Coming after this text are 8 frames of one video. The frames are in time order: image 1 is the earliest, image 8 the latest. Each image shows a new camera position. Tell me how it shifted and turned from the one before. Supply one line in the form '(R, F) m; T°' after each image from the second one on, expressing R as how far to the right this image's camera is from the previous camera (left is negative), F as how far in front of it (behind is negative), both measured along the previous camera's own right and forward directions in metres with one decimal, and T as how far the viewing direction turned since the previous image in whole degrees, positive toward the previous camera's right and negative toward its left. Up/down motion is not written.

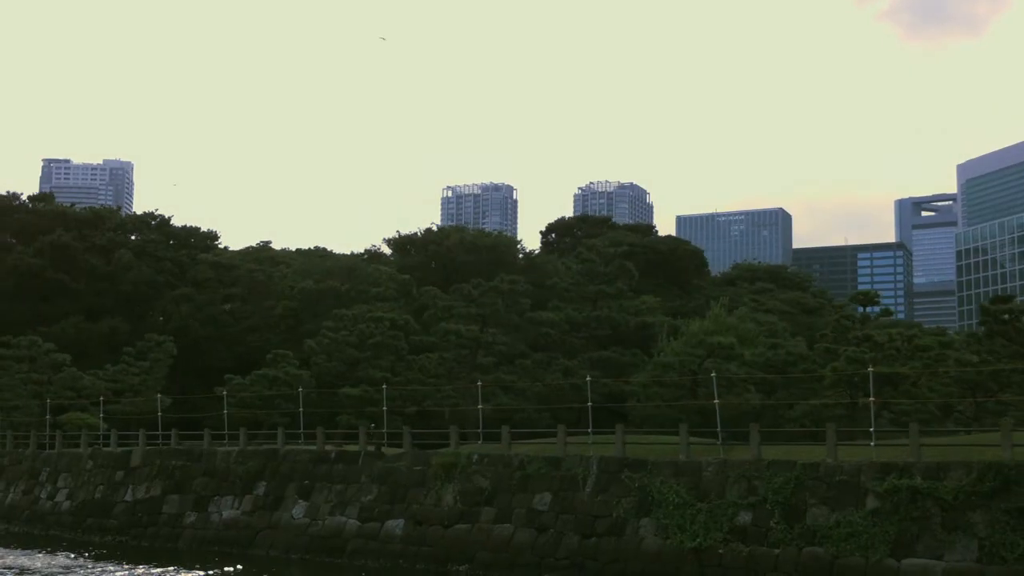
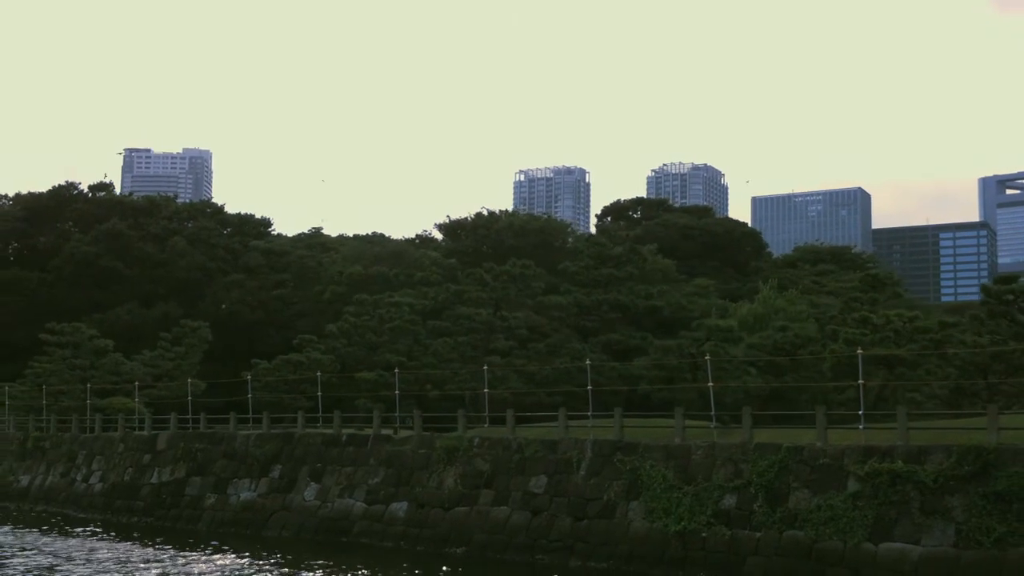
(+1.3, -0.1) m; -4°
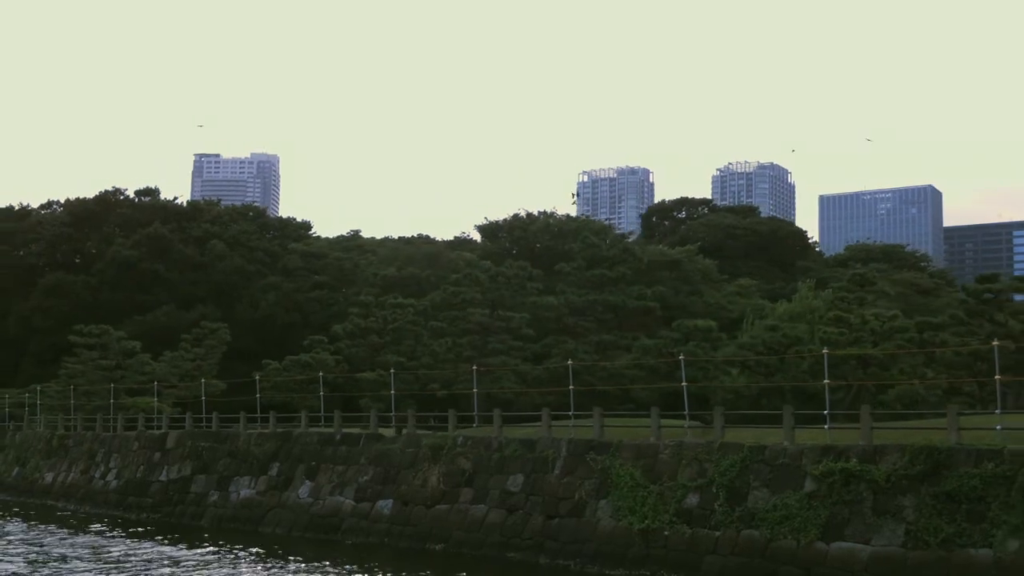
(+1.5, -0.2) m; -3°
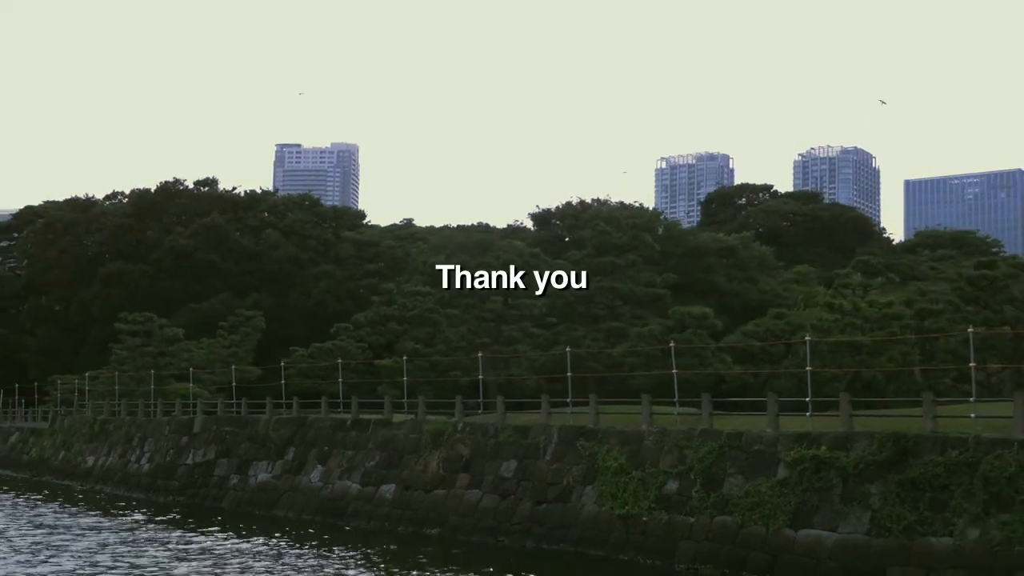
(+1.5, -0.2) m; -4°
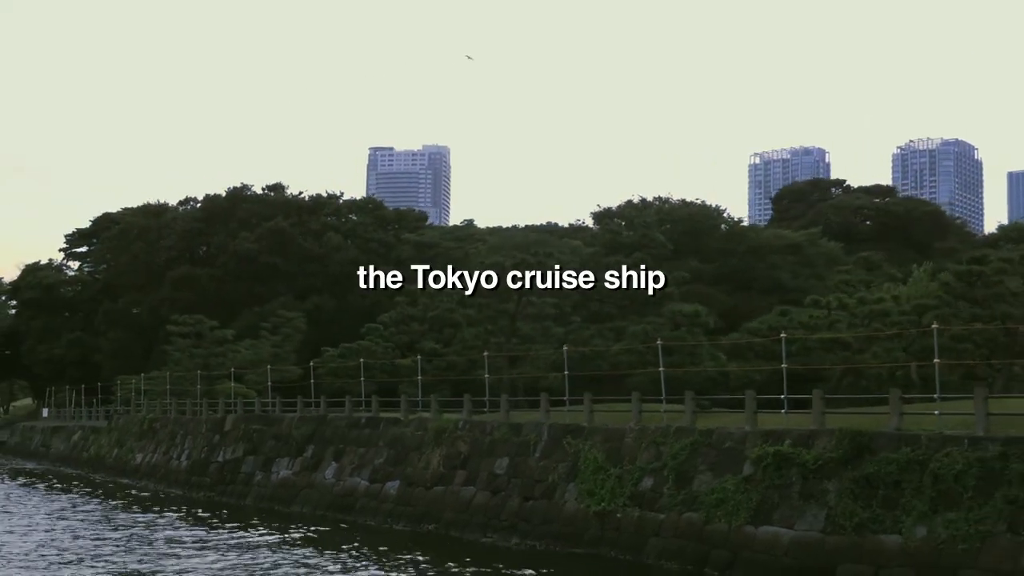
(+1.8, -0.2) m; -4°
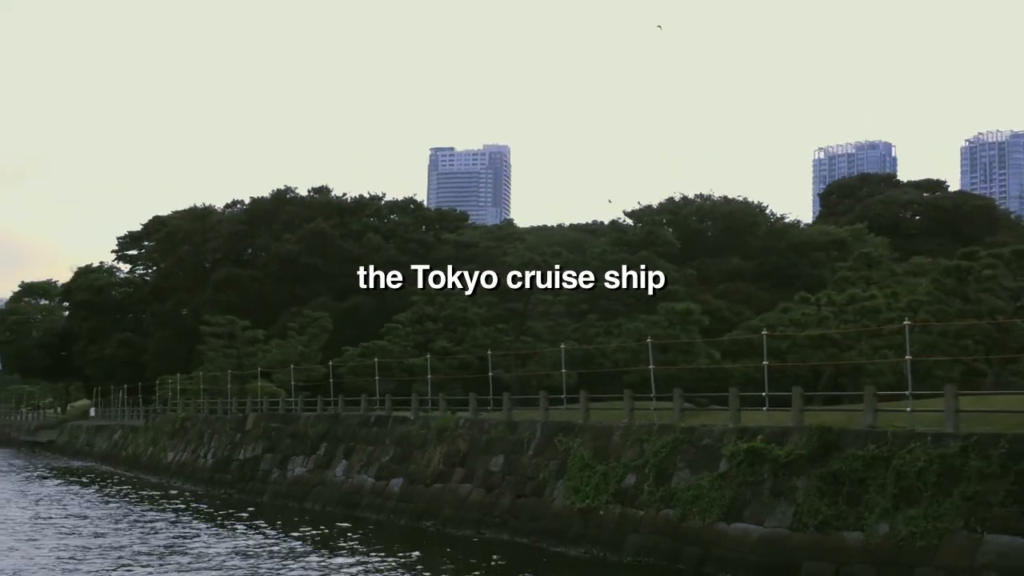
(+1.2, -0.2) m; -3°
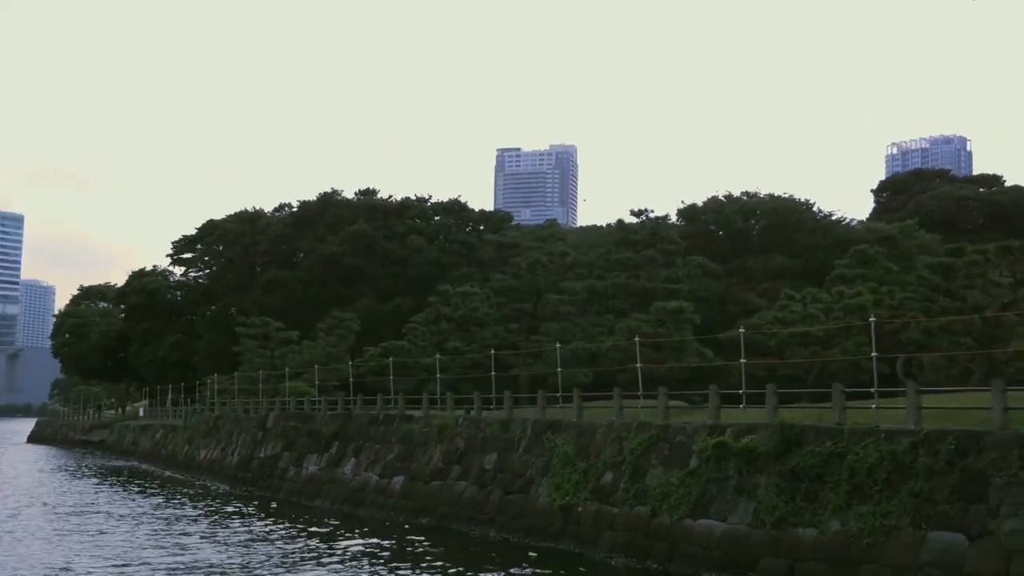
(+1.4, -0.2) m; -3°
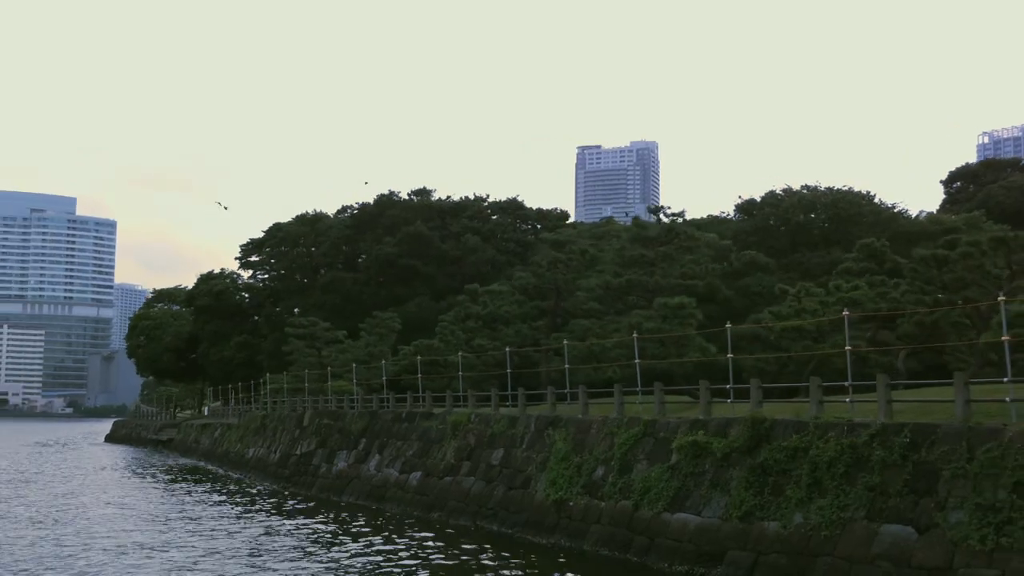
(+1.4, -0.3) m; -4°
